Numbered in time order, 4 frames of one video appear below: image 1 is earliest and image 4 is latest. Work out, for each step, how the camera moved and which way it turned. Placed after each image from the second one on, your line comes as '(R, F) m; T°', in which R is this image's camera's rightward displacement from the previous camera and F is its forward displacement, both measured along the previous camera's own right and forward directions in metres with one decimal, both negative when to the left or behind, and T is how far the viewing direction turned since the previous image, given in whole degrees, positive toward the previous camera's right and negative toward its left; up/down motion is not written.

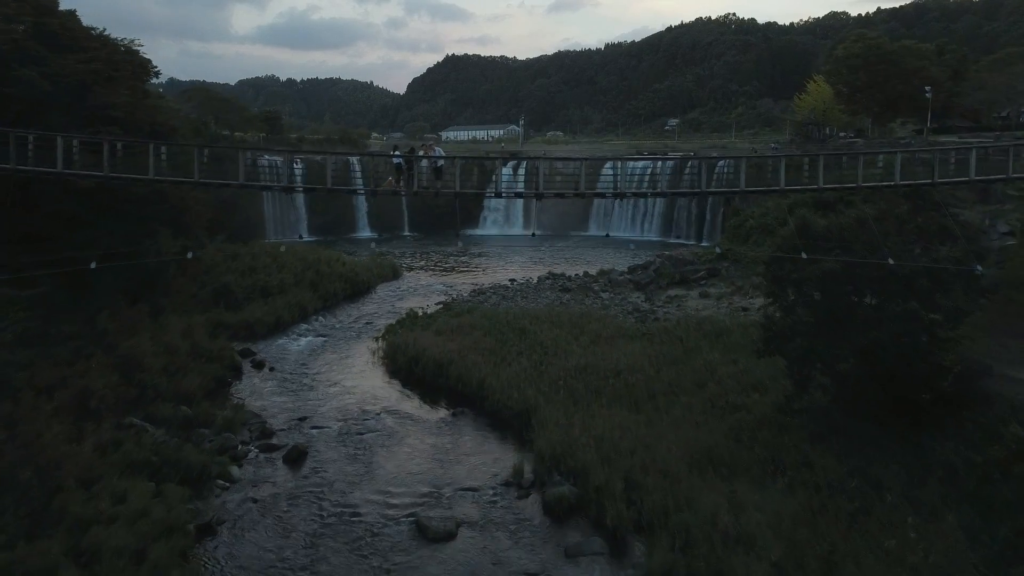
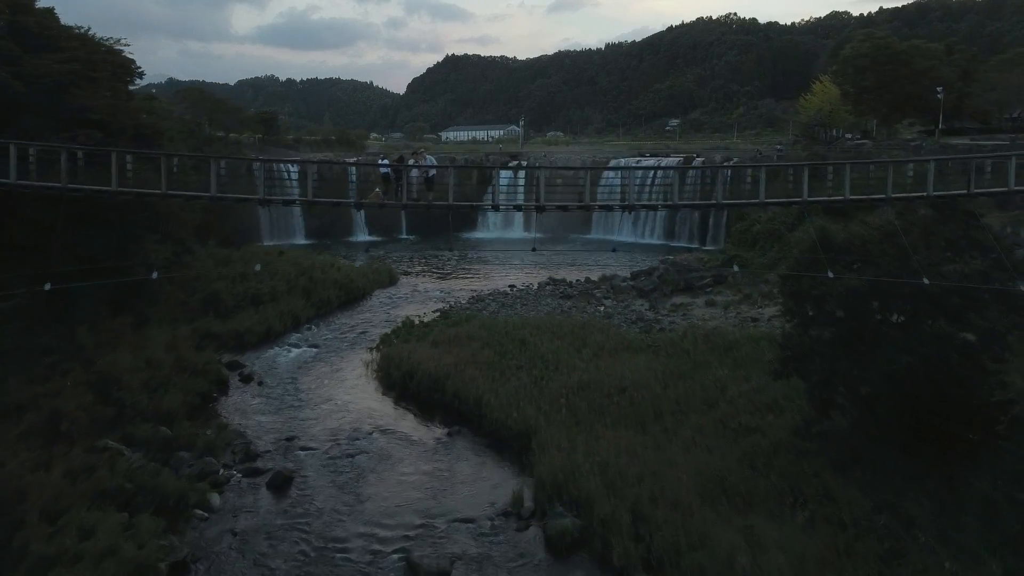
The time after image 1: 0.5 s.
(0.0, +0.7) m; 0°
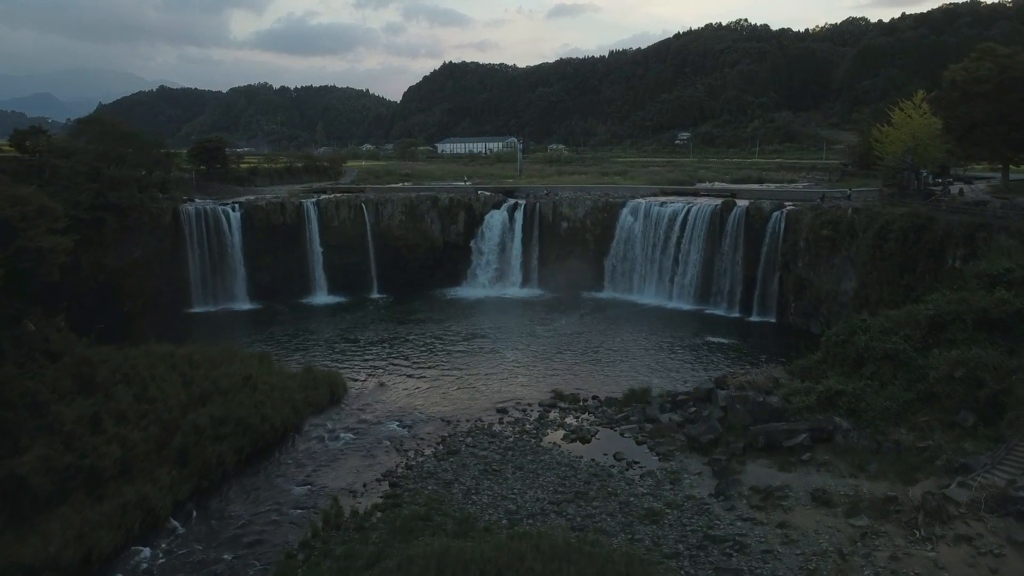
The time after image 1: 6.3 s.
(+0.2, +7.8) m; 0°
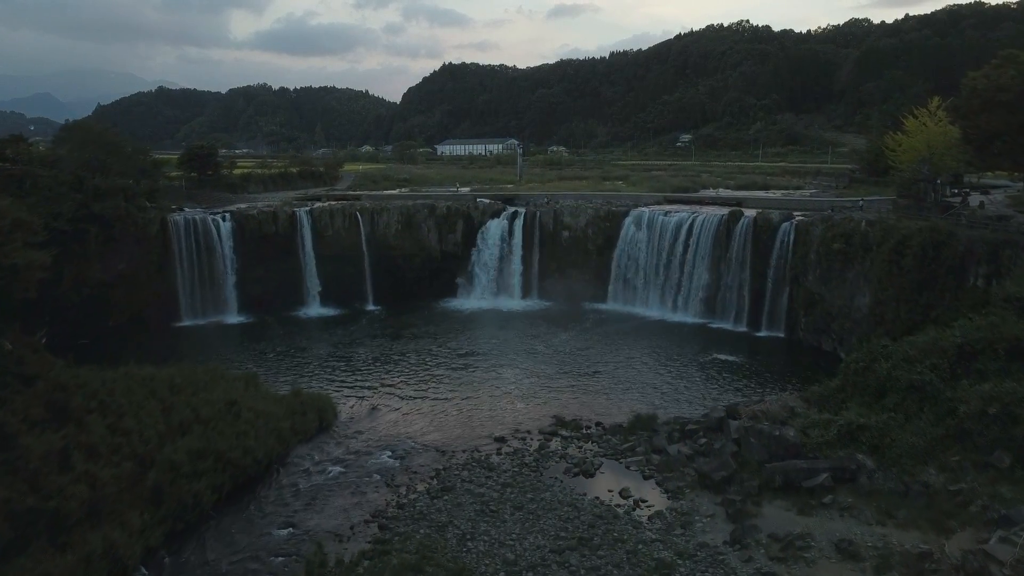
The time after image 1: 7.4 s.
(0.0, +1.0) m; 0°
